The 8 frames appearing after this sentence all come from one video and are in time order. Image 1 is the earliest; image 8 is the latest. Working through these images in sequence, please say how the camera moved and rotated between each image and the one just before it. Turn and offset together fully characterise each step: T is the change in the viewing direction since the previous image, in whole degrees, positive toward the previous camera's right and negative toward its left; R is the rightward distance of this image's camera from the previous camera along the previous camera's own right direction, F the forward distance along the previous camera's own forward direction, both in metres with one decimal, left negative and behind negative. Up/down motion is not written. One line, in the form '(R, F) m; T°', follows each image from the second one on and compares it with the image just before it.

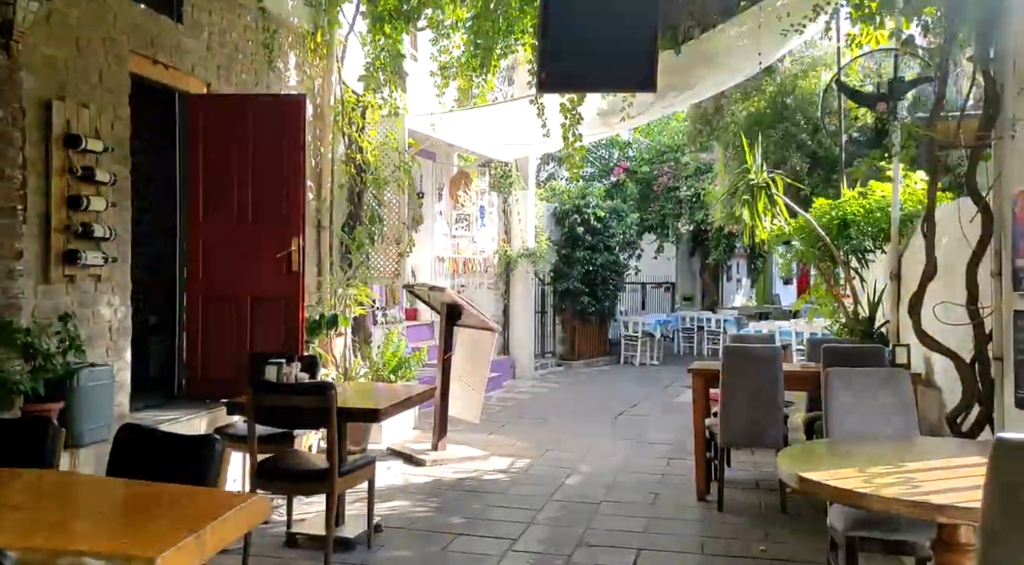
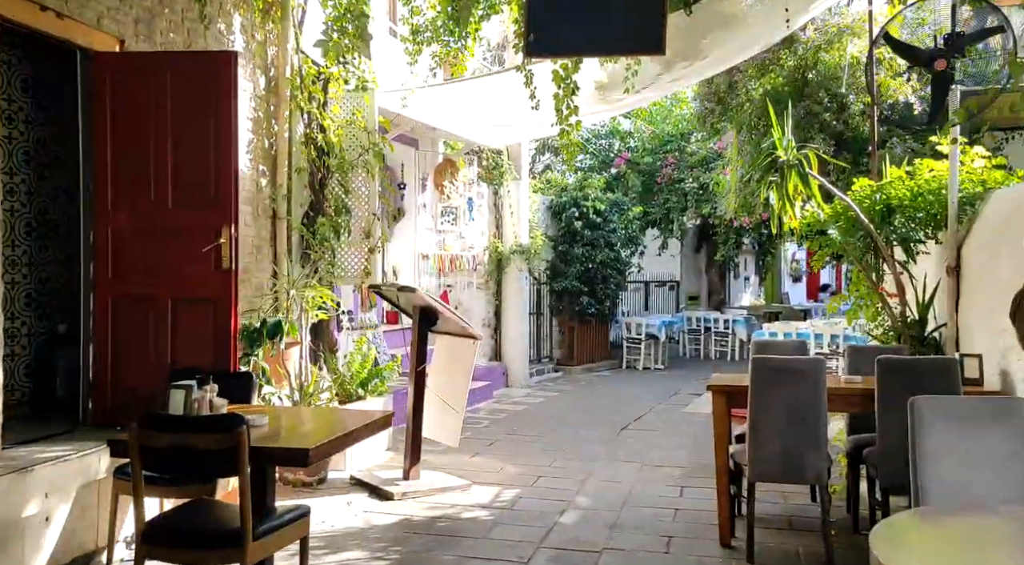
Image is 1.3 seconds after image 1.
(+0.1, +1.2) m; 0°
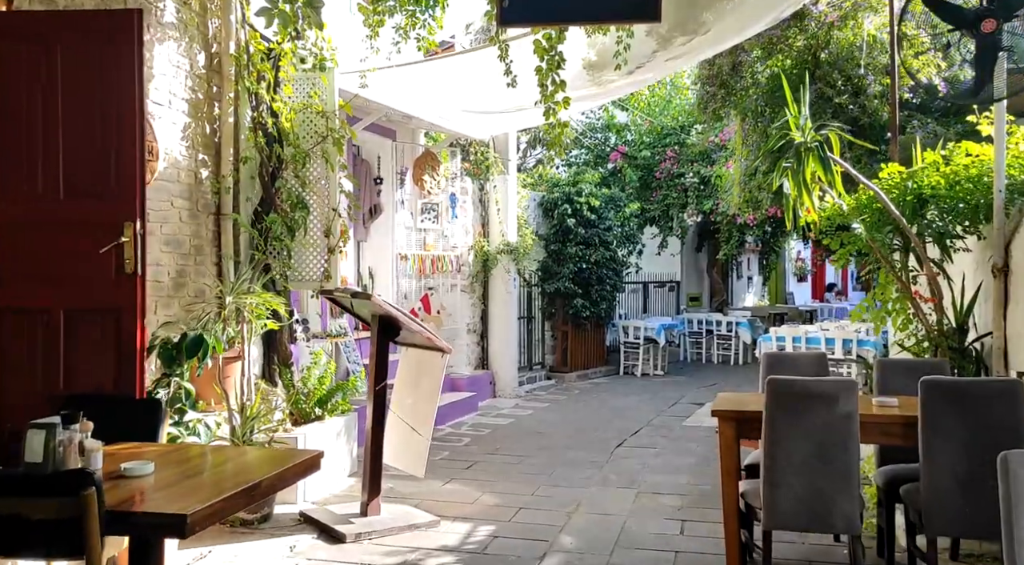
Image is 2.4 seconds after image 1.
(+0.2, +0.9) m; 0°
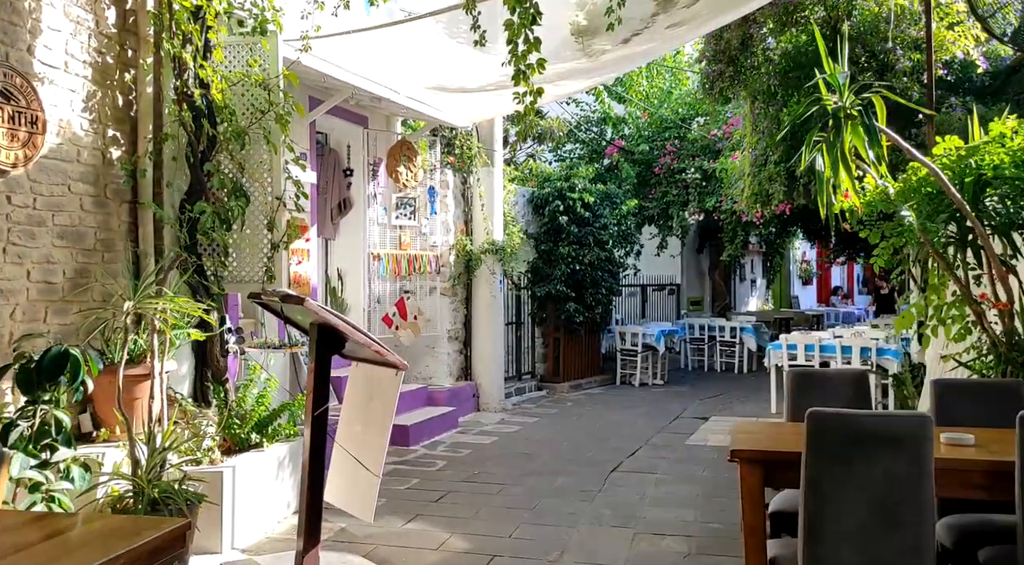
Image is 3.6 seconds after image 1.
(+0.1, +1.1) m; 0°
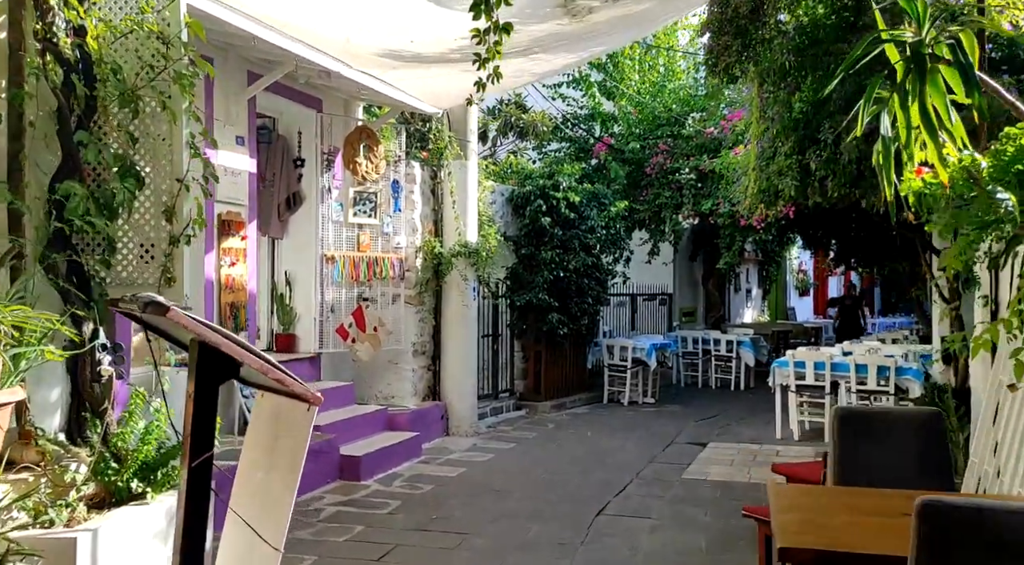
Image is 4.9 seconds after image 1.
(+0.1, +1.2) m; +1°
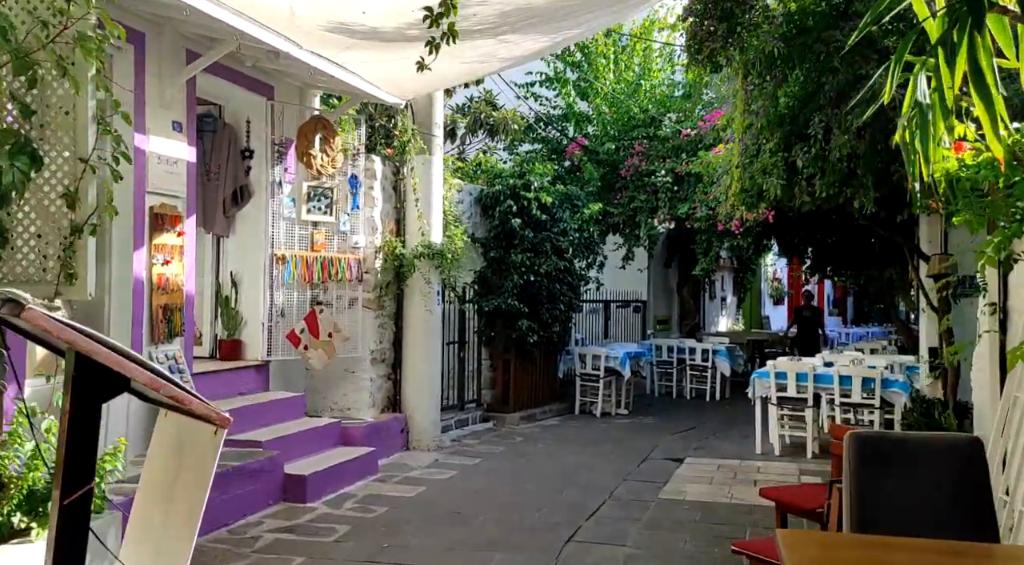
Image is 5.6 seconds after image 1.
(+0.1, +0.6) m; +2°
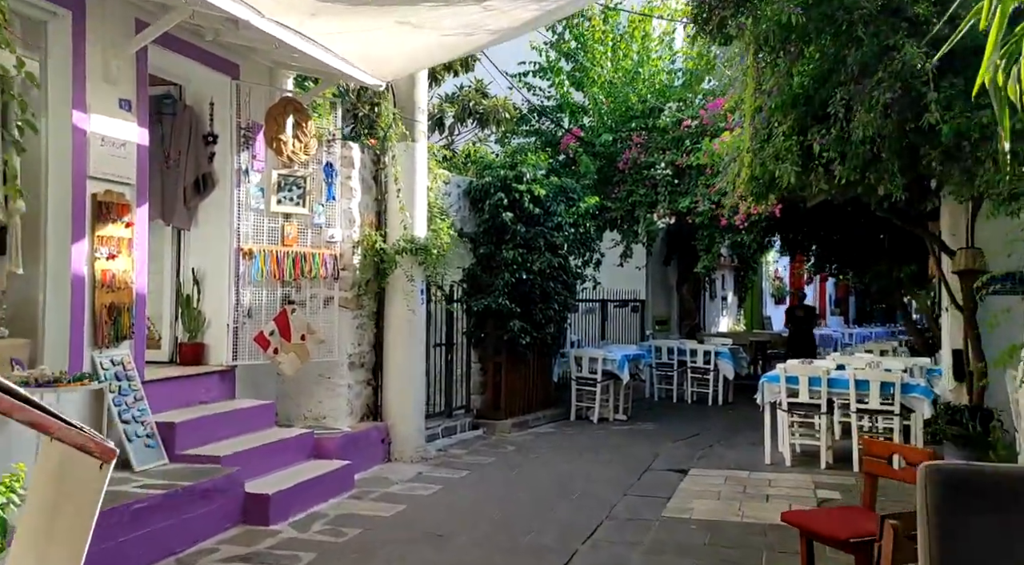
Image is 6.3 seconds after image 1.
(0.0, +0.7) m; 0°
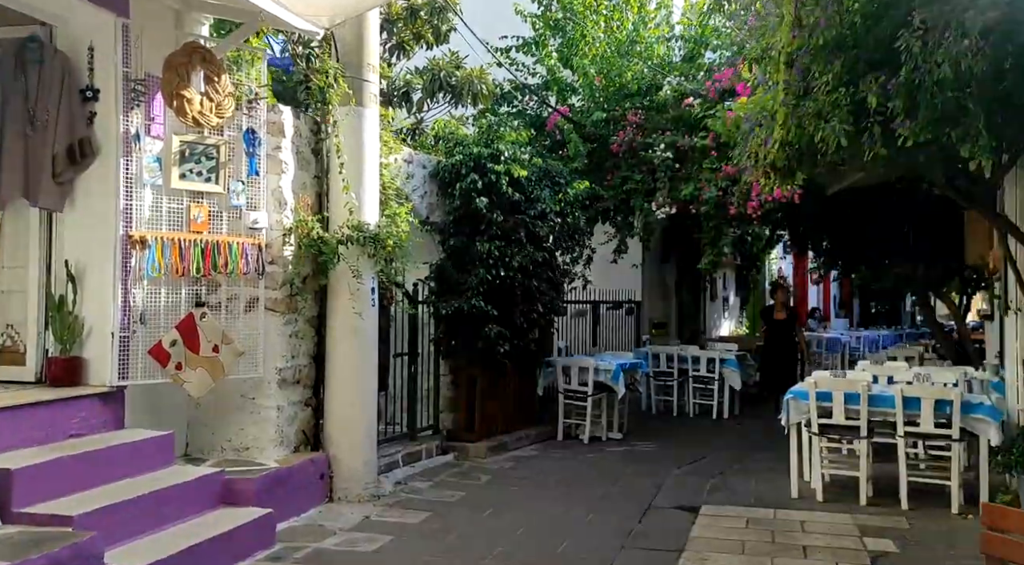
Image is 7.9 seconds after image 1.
(+0.1, +1.6) m; +1°
